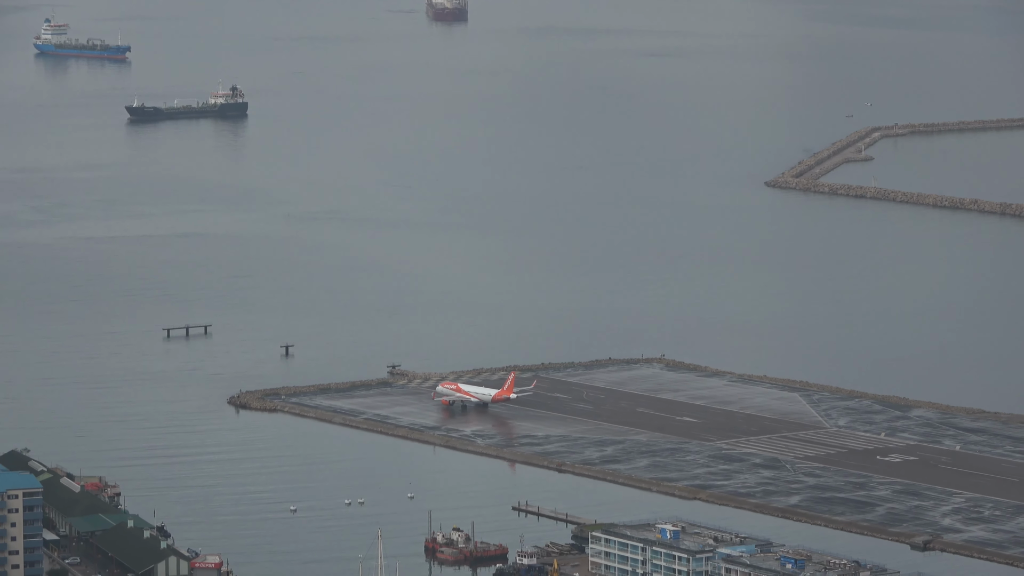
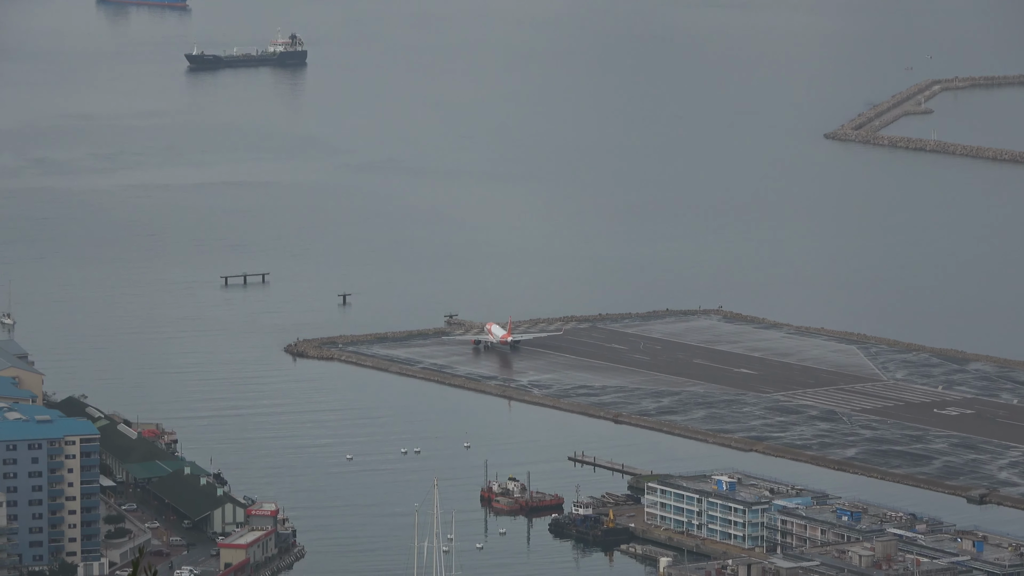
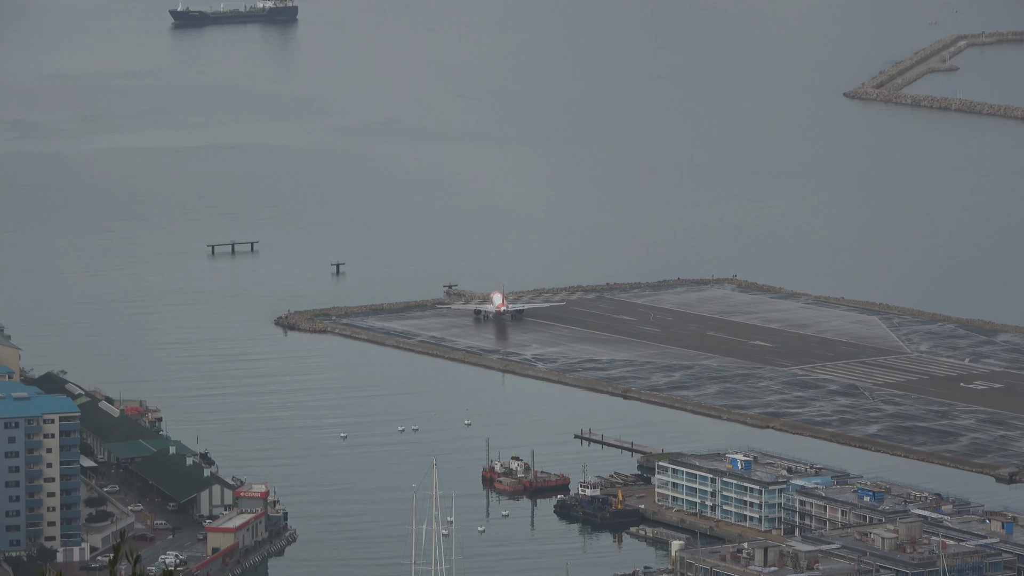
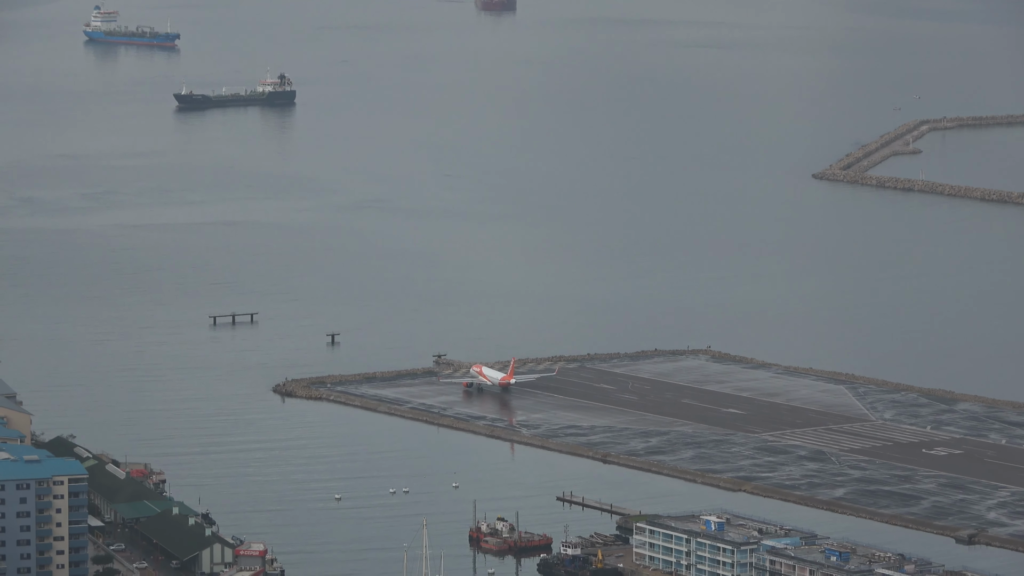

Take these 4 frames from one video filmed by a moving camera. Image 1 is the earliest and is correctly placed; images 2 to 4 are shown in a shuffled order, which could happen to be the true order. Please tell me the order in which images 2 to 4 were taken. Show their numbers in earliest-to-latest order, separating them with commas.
4, 2, 3
